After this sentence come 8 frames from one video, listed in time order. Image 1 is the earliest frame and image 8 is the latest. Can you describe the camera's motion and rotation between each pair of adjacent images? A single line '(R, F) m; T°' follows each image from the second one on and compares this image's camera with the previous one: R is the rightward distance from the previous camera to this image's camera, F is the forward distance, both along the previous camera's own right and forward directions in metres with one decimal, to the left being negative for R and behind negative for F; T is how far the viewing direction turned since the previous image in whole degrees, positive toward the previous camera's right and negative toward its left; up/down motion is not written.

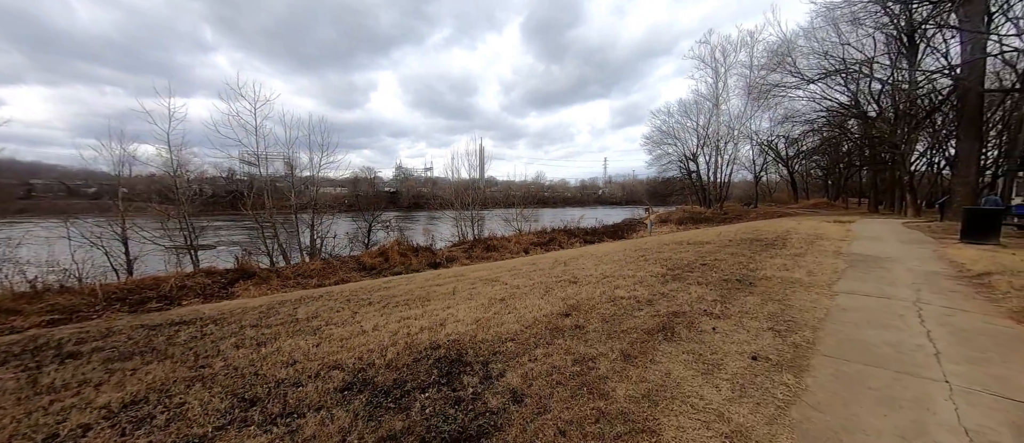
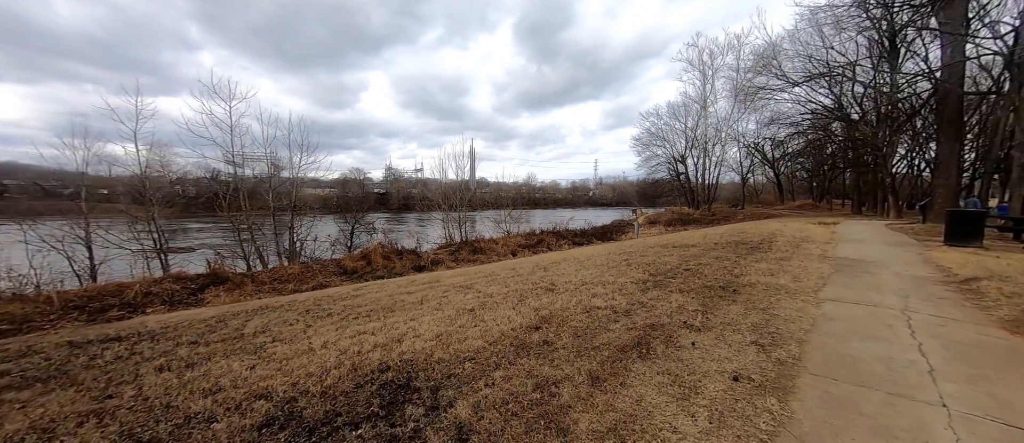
(+0.2, +0.3) m; +1°
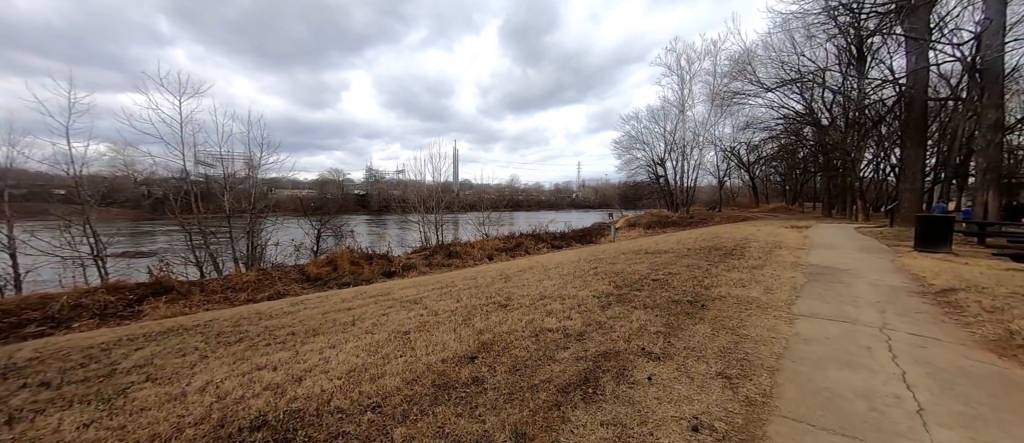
(+0.4, +0.5) m; +3°
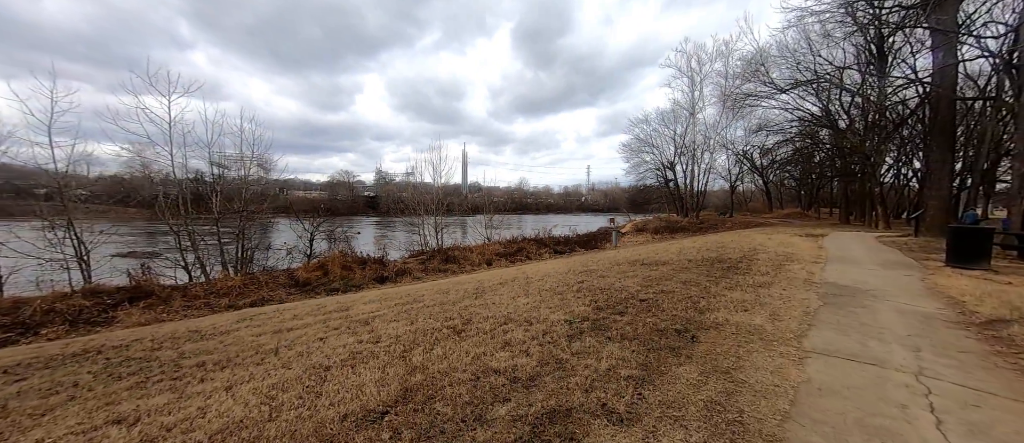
(+0.5, +0.6) m; -2°
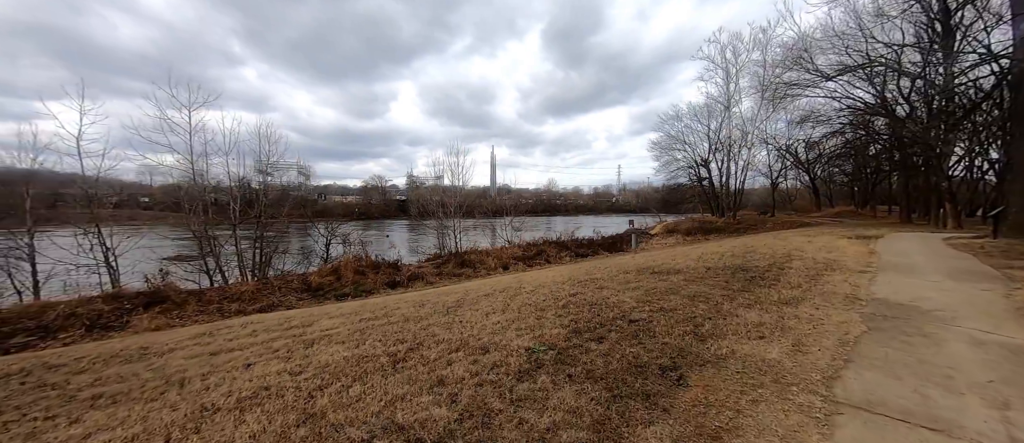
(+0.7, +0.6) m; -5°
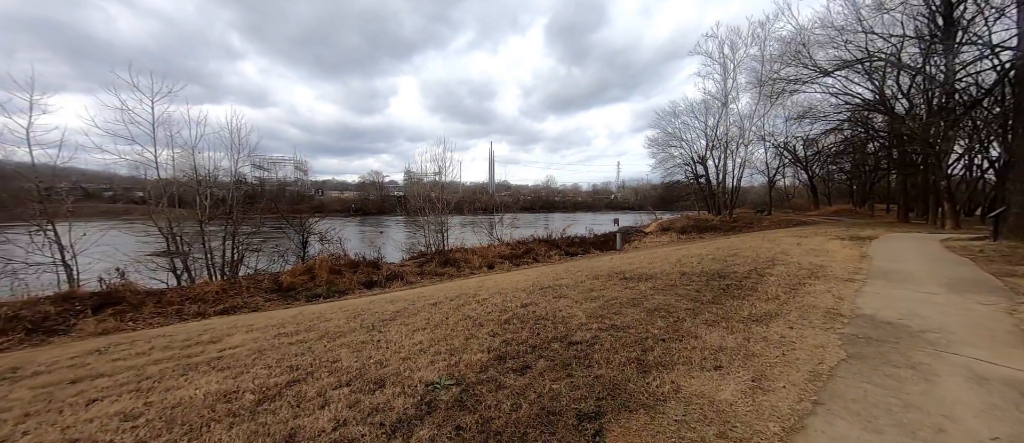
(+0.7, +0.5) m; 0°
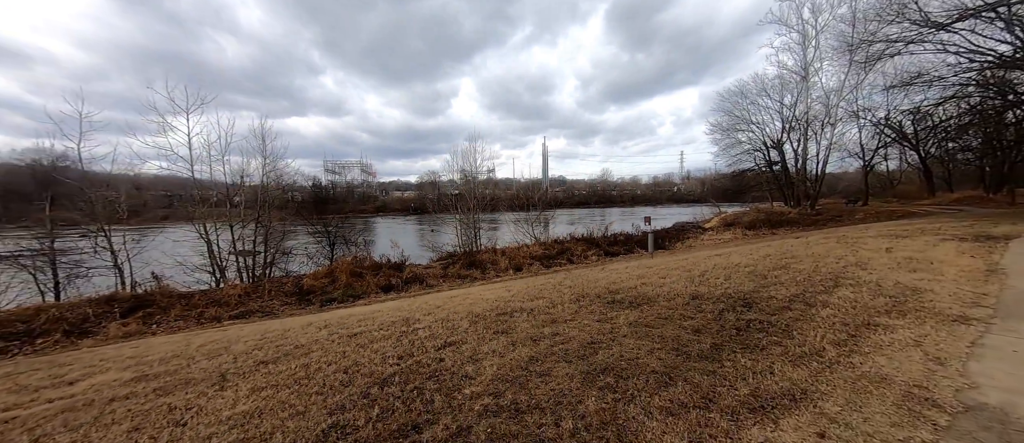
(+1.4, +1.3) m; -9°
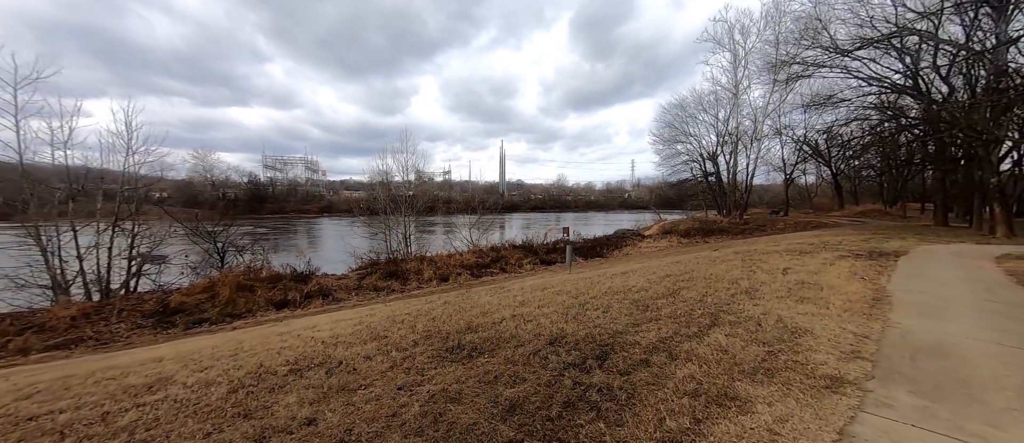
(+1.5, +0.9) m; +7°
